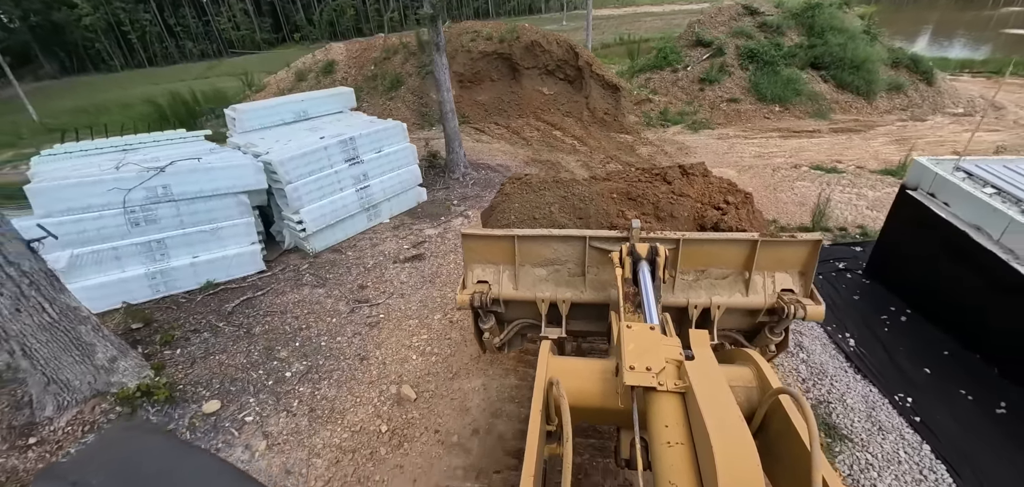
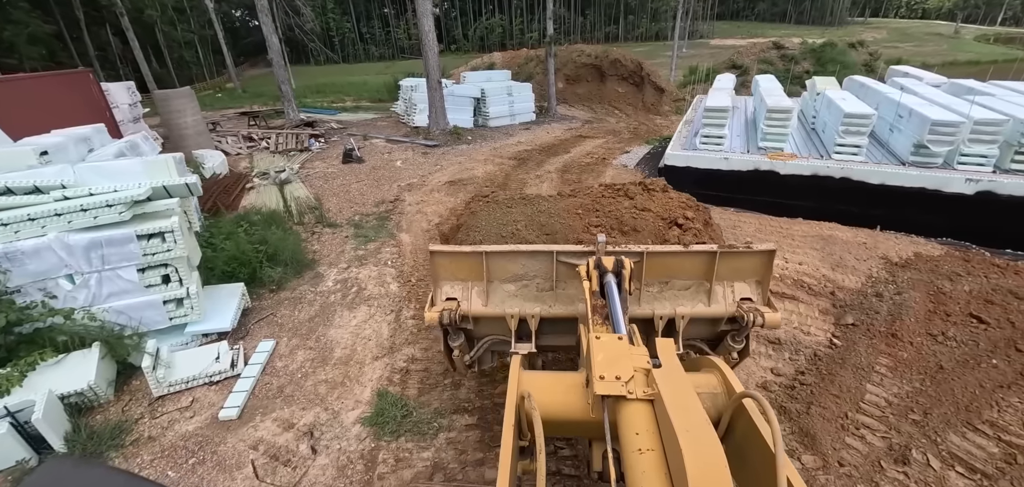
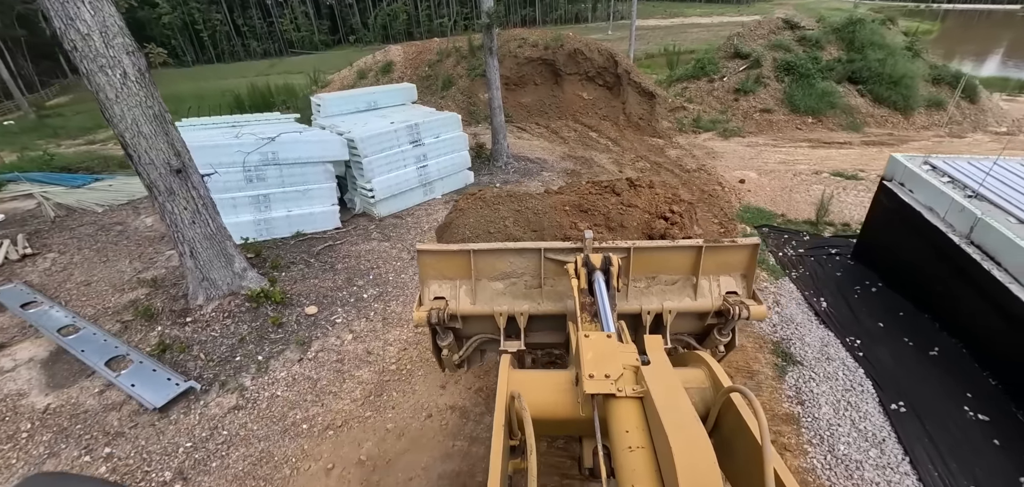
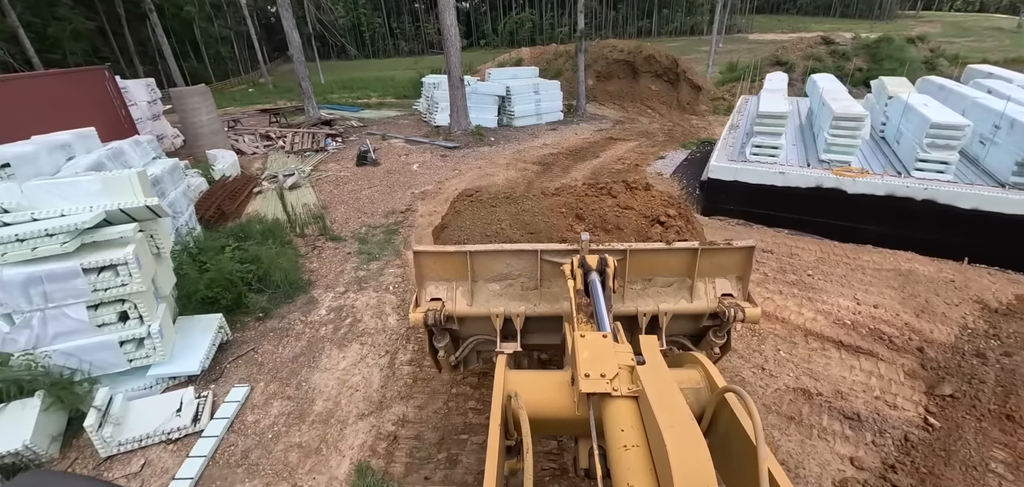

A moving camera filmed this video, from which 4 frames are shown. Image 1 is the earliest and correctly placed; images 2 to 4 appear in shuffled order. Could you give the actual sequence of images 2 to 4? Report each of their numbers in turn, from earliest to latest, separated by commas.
3, 4, 2
